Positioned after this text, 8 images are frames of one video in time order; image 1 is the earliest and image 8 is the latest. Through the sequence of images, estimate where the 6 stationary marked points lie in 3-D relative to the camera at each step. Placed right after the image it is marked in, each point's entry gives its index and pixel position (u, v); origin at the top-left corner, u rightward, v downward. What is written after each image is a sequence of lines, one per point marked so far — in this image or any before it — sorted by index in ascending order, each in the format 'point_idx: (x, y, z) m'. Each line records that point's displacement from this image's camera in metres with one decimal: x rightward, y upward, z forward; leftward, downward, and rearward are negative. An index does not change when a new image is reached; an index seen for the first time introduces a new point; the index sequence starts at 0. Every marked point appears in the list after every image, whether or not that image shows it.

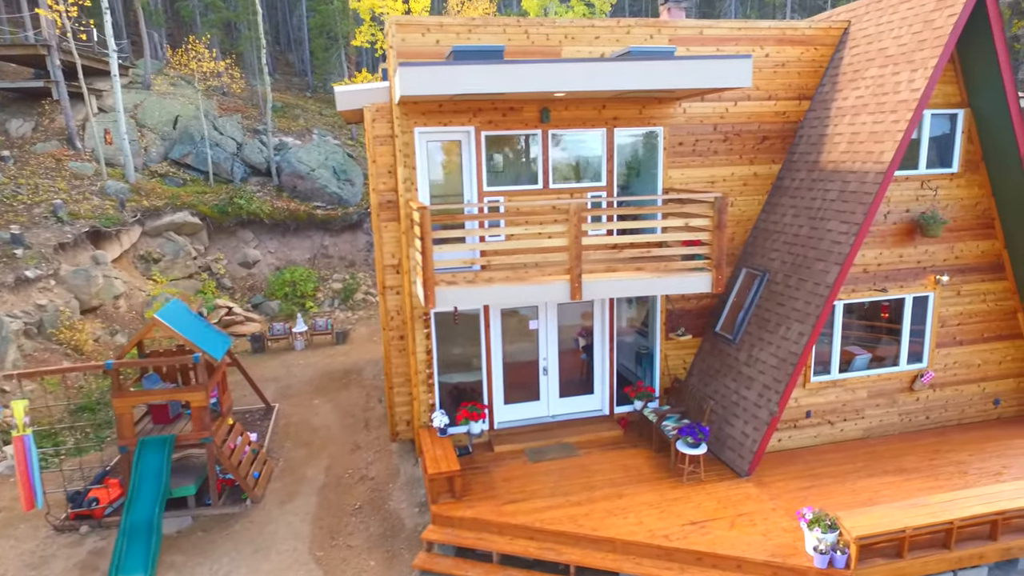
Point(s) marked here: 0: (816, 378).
0: (+4.6, -1.4, +9.2) m
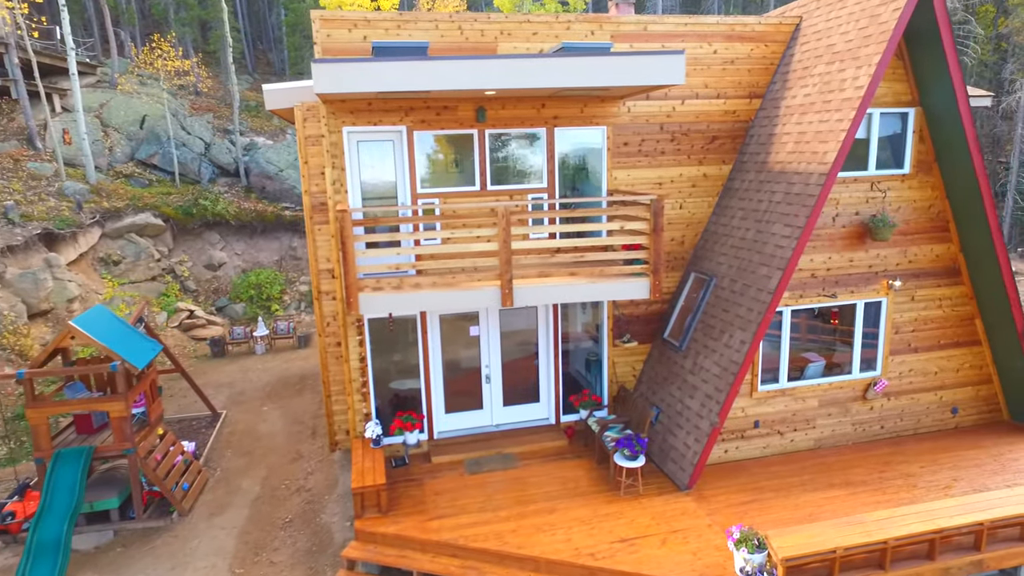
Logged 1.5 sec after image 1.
0: (+3.7, -1.5, +8.8) m
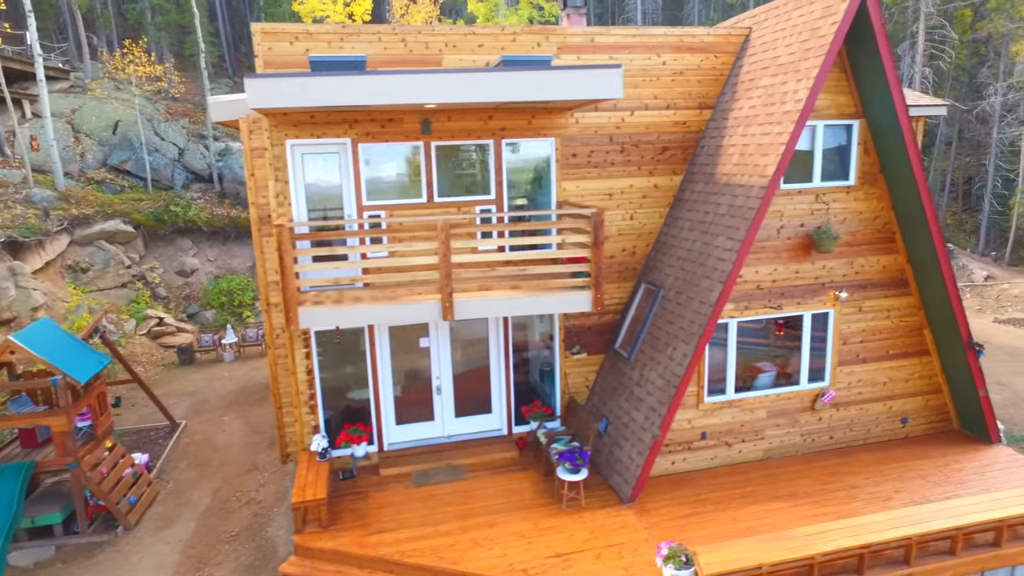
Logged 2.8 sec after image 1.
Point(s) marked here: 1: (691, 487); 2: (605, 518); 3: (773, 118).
0: (+2.9, -1.6, +8.8) m
1: (+2.6, -2.8, +8.5) m
2: (+1.2, -3.0, +7.9) m
3: (+3.5, +2.3, +8.1) m
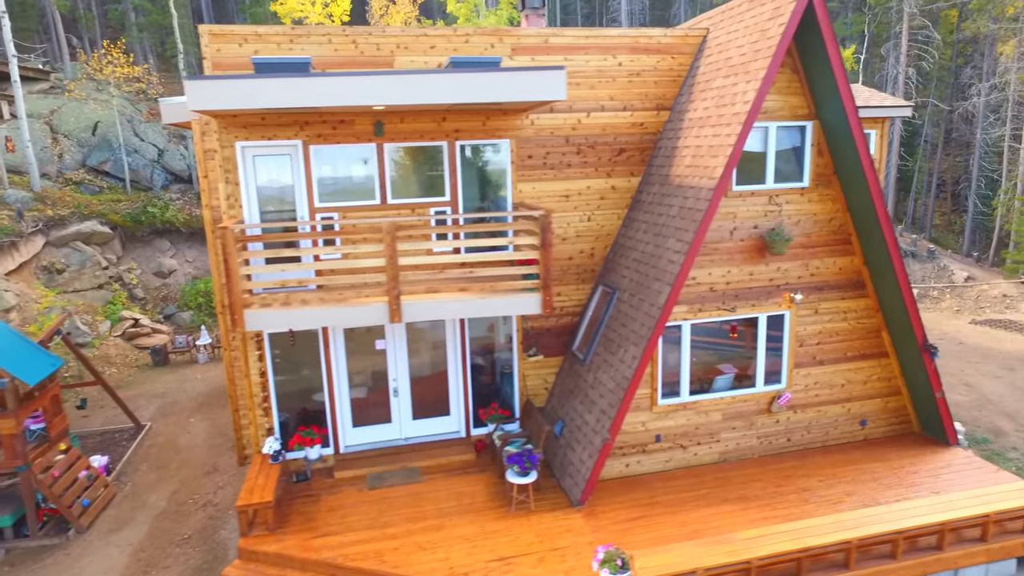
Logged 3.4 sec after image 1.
0: (+2.2, -1.7, +8.8) m
1: (+1.9, -2.9, +8.5) m
2: (+0.5, -3.0, +7.8) m
3: (+2.8, +2.3, +8.1) m
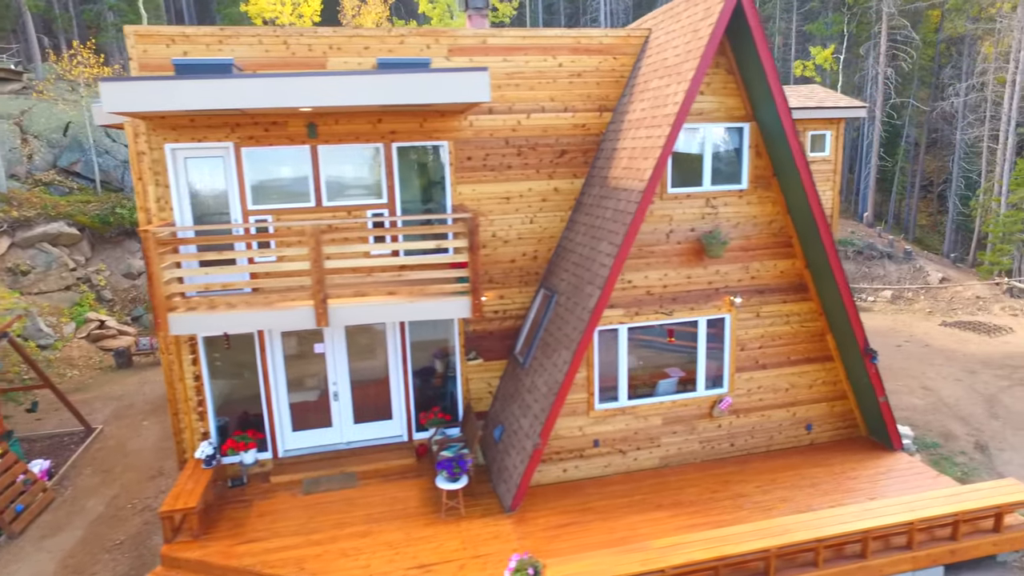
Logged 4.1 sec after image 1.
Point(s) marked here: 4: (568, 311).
0: (+1.3, -1.7, +8.7) m
1: (+0.9, -2.9, +8.4) m
2: (-0.4, -3.1, +7.7) m
3: (+1.9, +2.2, +8.0) m
4: (+0.8, -0.3, +8.4) m
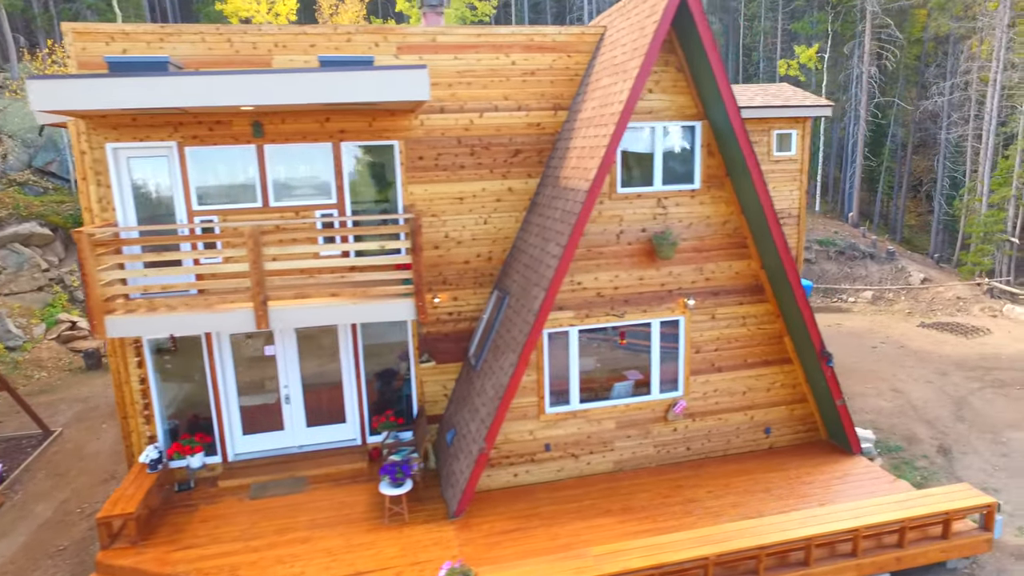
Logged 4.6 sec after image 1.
0: (+0.6, -1.7, +8.6) m
1: (+0.2, -2.9, +8.3) m
2: (-1.1, -3.1, +7.6) m
3: (+1.2, +2.2, +7.9) m
4: (+0.1, -0.3, +8.3) m
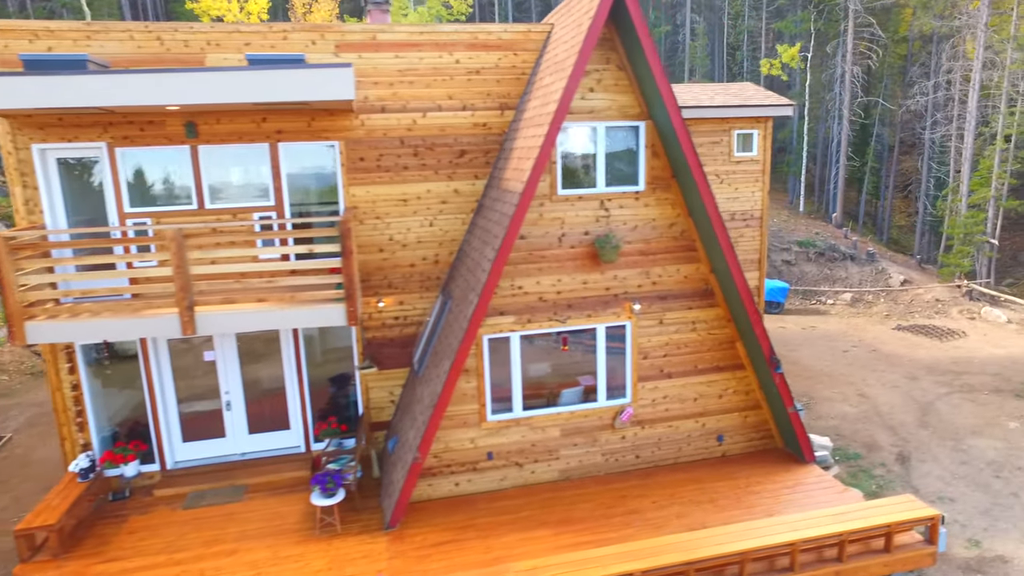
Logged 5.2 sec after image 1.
0: (-0.2, -1.8, +8.4) m
1: (-0.6, -3.0, +8.0) m
2: (-1.9, -3.2, +7.4) m
3: (+0.4, +2.1, +7.6) m
4: (-0.8, -0.4, +8.1) m
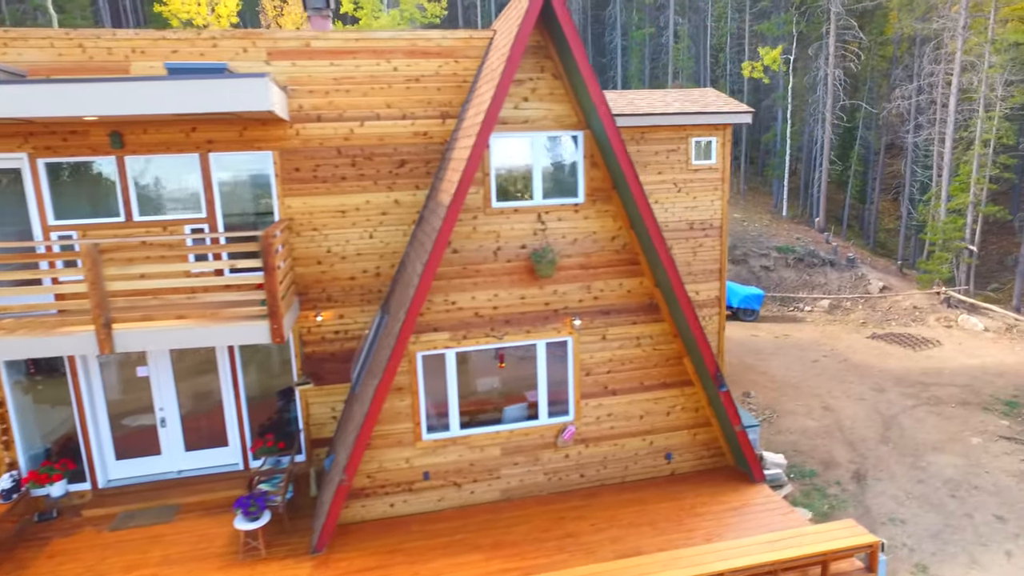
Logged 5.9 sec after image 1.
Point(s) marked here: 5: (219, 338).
0: (-1.1, -2.0, +8.1) m
1: (-1.5, -3.2, +7.8) m
2: (-2.8, -3.4, +7.1) m
3: (-0.5, +1.9, +7.4) m
4: (-1.6, -0.6, +7.8) m
5: (-3.5, -0.6, +7.3) m
